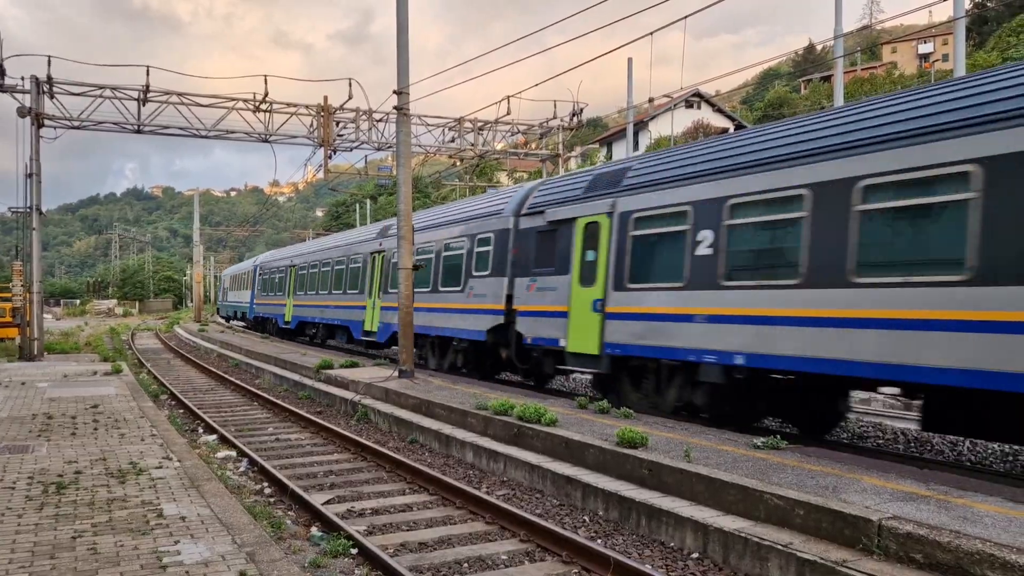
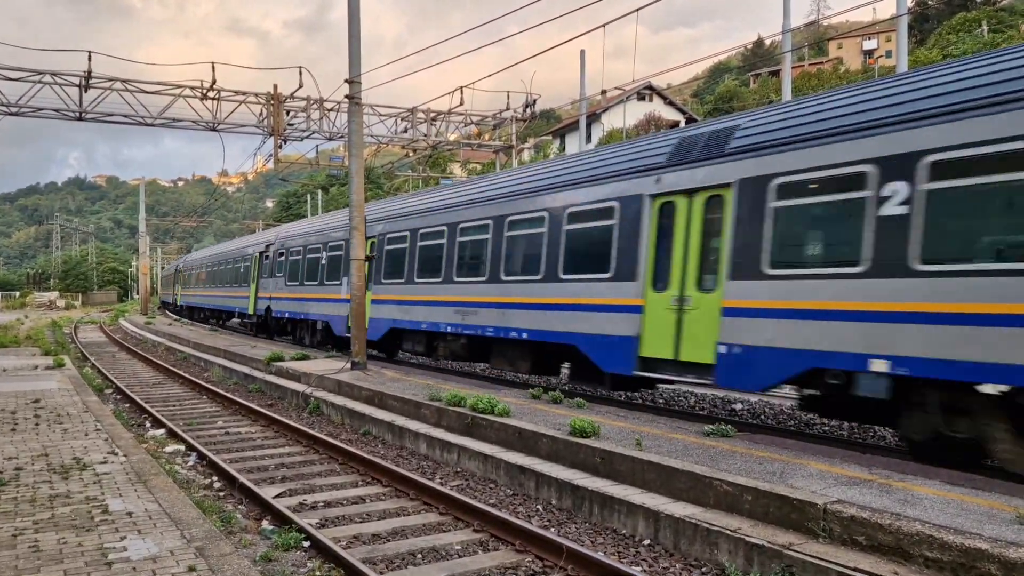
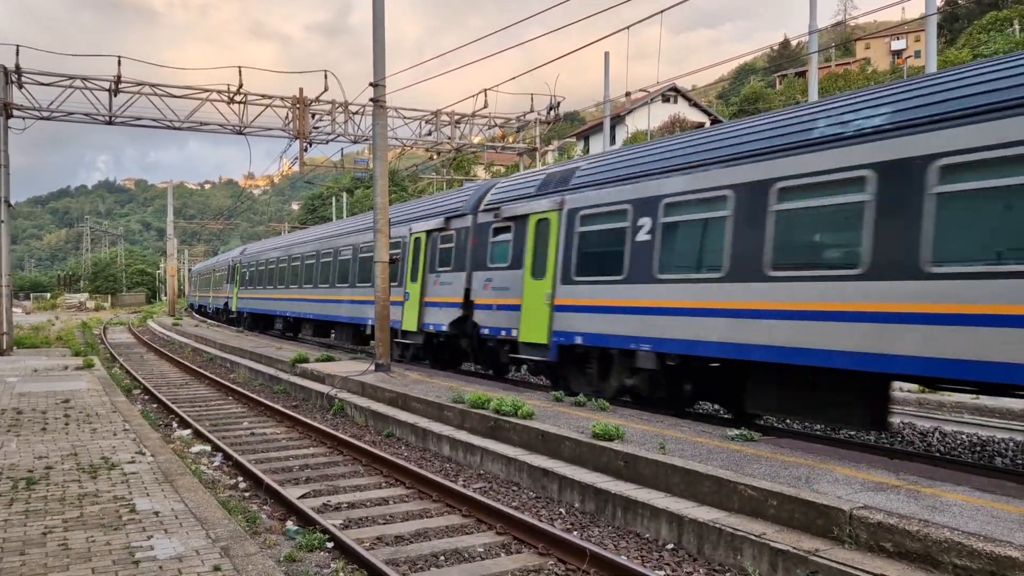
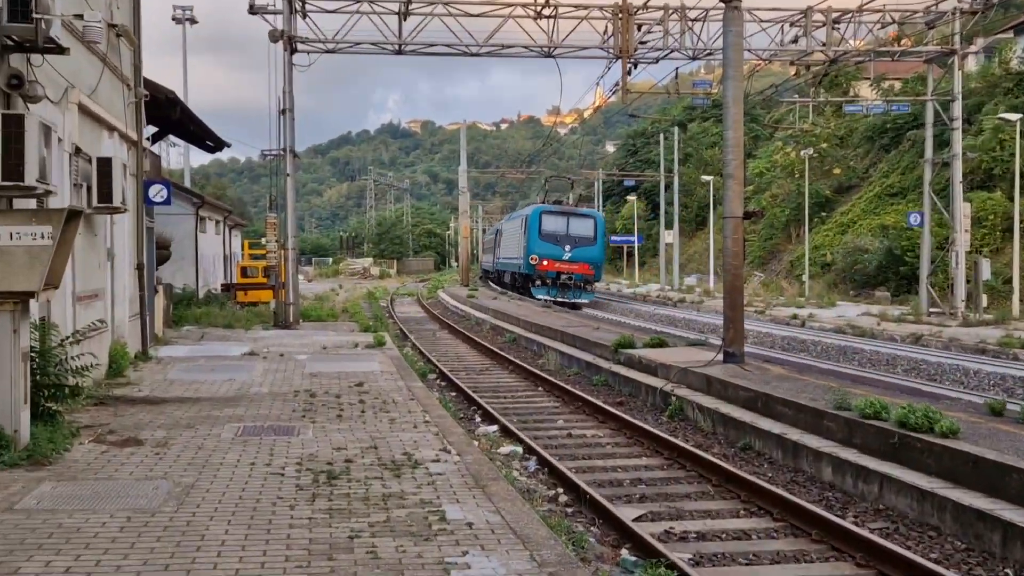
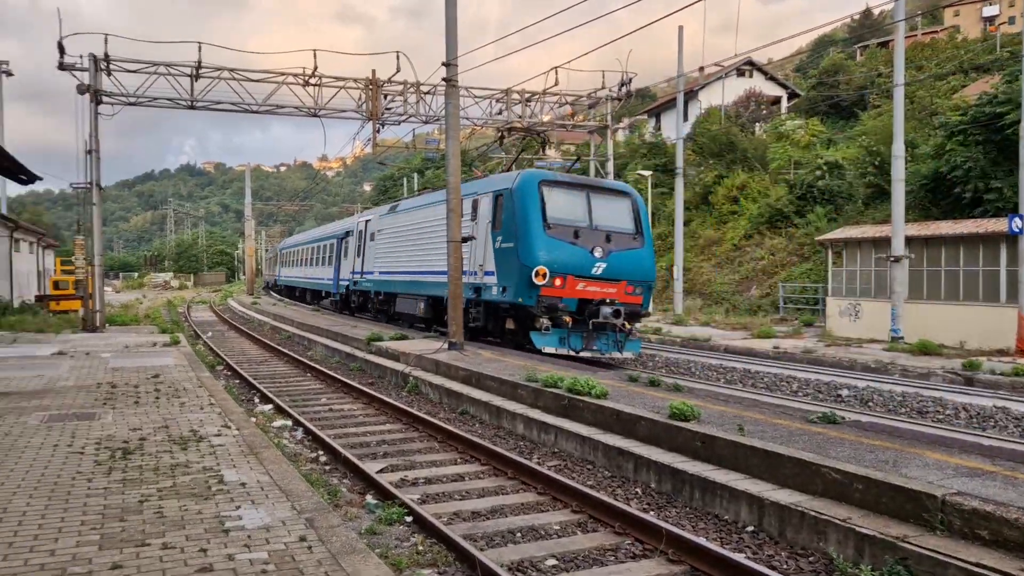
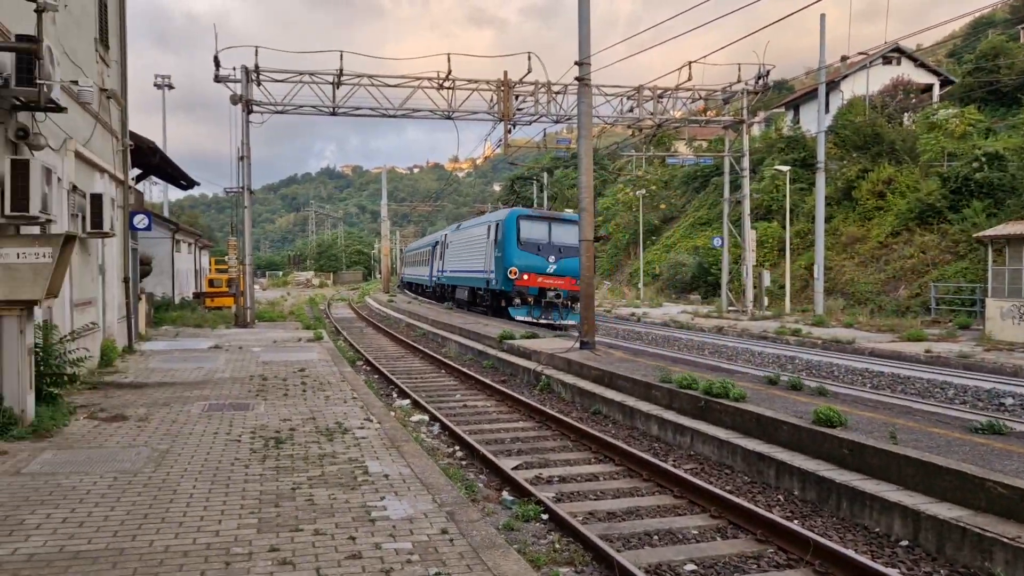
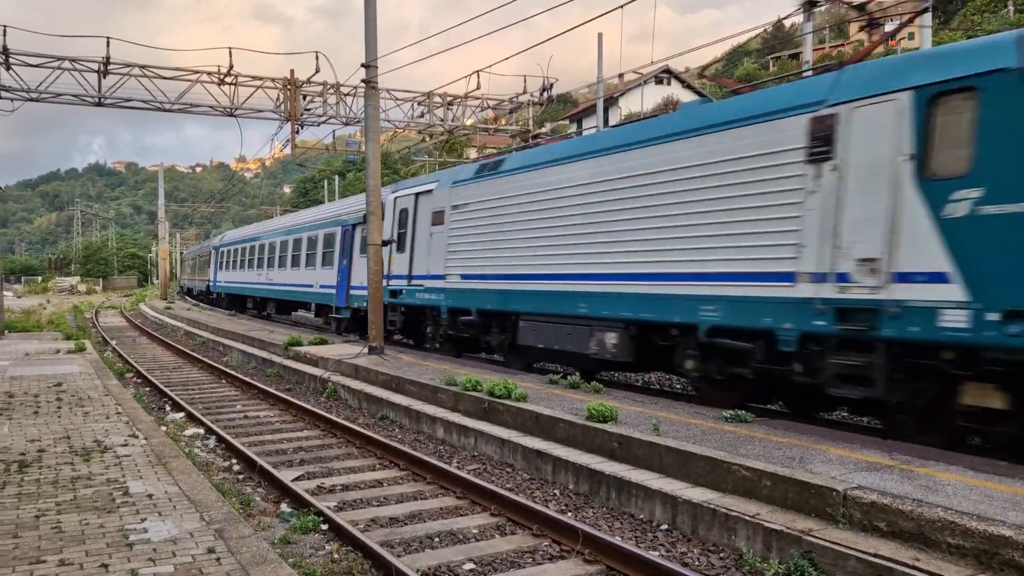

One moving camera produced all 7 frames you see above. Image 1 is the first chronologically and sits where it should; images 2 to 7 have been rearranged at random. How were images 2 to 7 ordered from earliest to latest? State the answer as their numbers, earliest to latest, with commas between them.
3, 2, 7, 5, 6, 4
